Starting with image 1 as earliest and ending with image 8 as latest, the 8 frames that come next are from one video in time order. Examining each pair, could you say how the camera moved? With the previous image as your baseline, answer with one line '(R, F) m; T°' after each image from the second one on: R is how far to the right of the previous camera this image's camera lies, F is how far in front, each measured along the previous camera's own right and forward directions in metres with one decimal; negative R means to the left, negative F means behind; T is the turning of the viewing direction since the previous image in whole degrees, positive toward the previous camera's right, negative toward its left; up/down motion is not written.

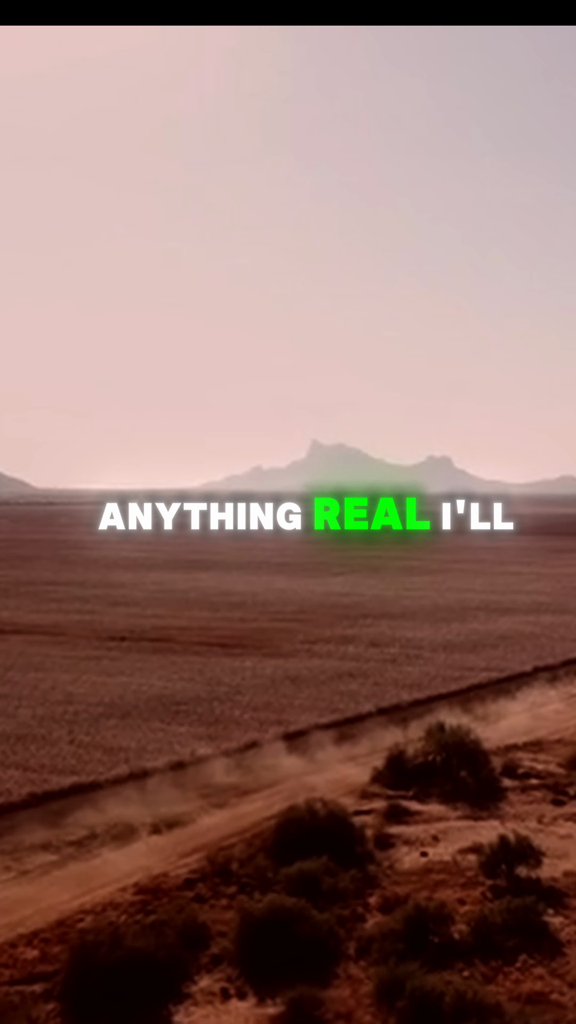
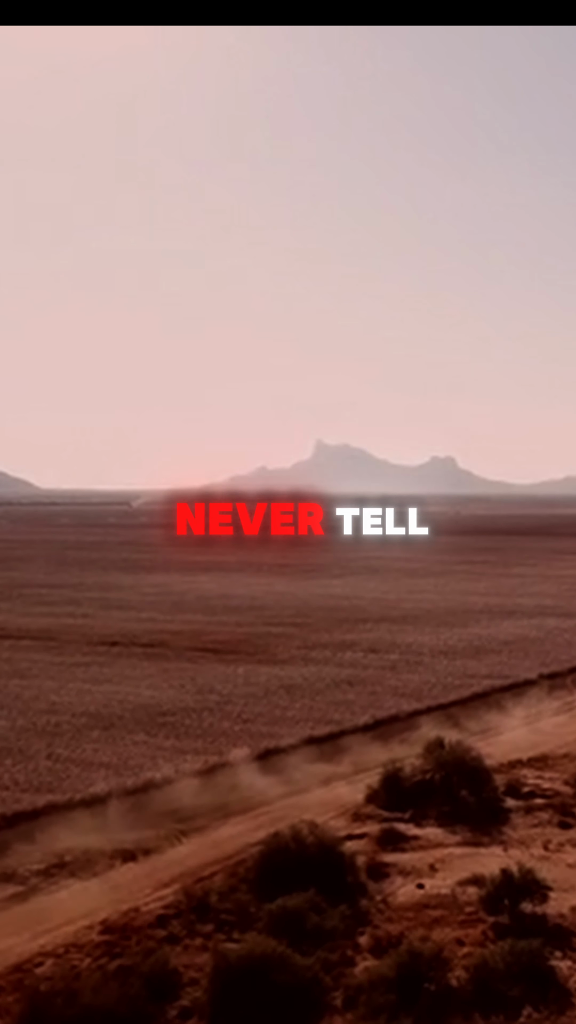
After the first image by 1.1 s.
(+0.2, +1.1) m; 0°
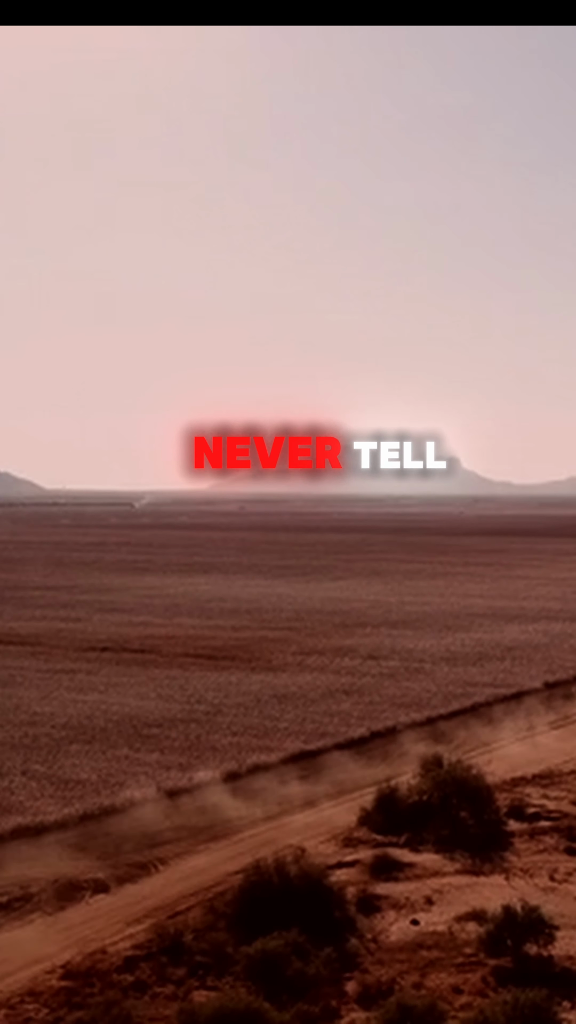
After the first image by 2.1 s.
(+0.2, +1.1) m; 0°
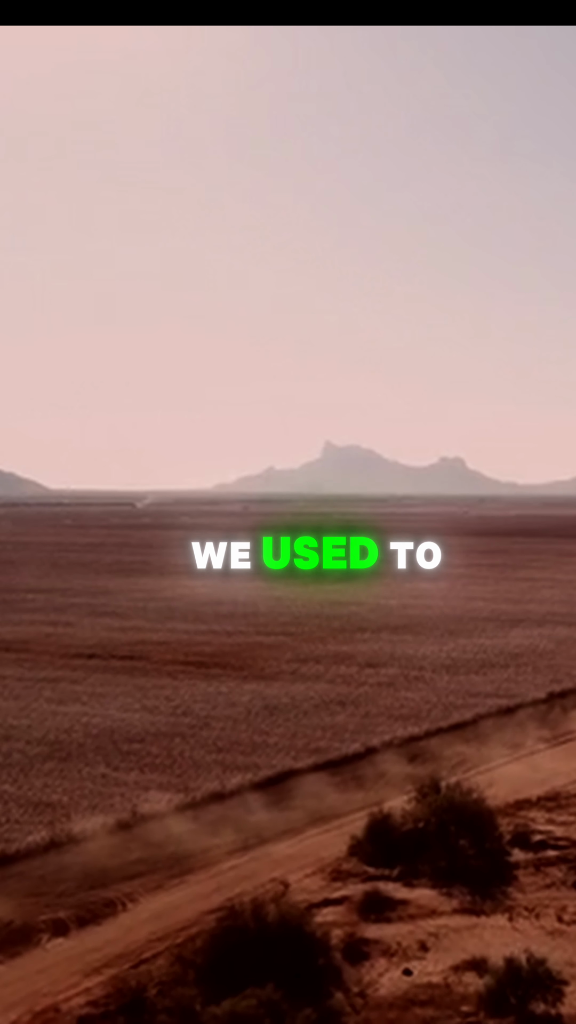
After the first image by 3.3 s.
(+0.3, +1.2) m; 0°
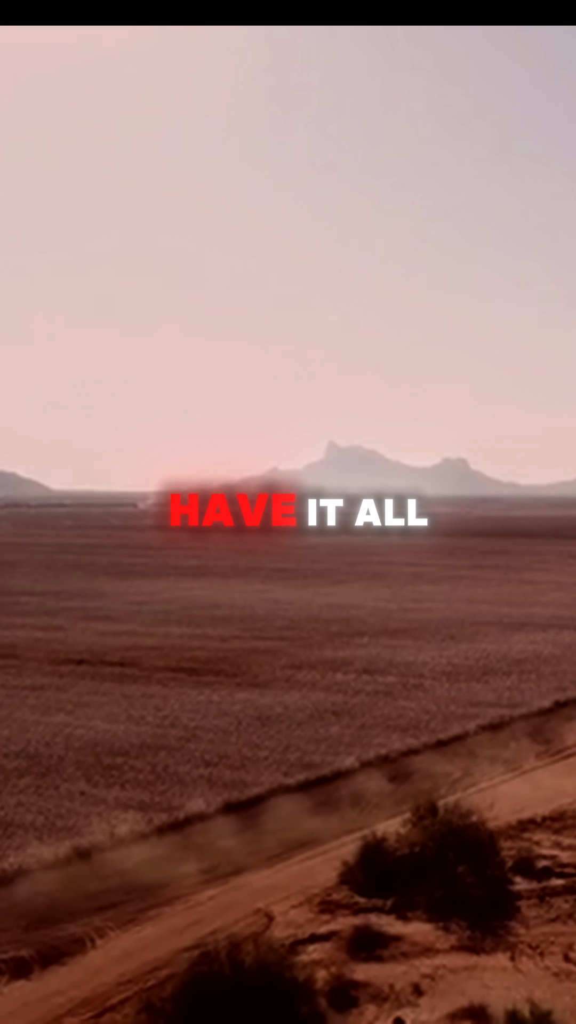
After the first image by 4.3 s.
(+0.2, +1.0) m; 0°
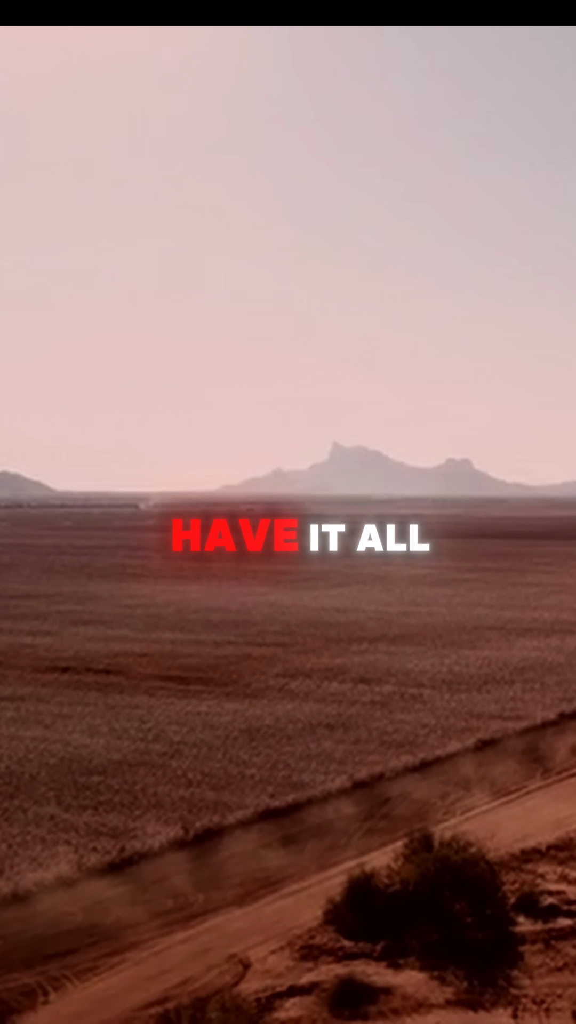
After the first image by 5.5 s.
(+0.3, +1.2) m; 0°
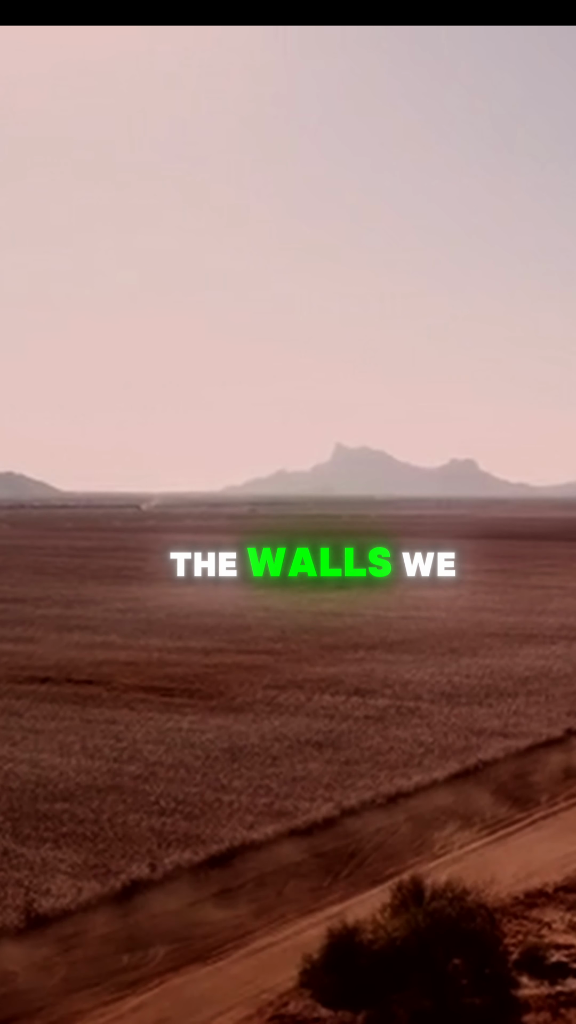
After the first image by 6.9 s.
(+0.3, +1.5) m; 0°
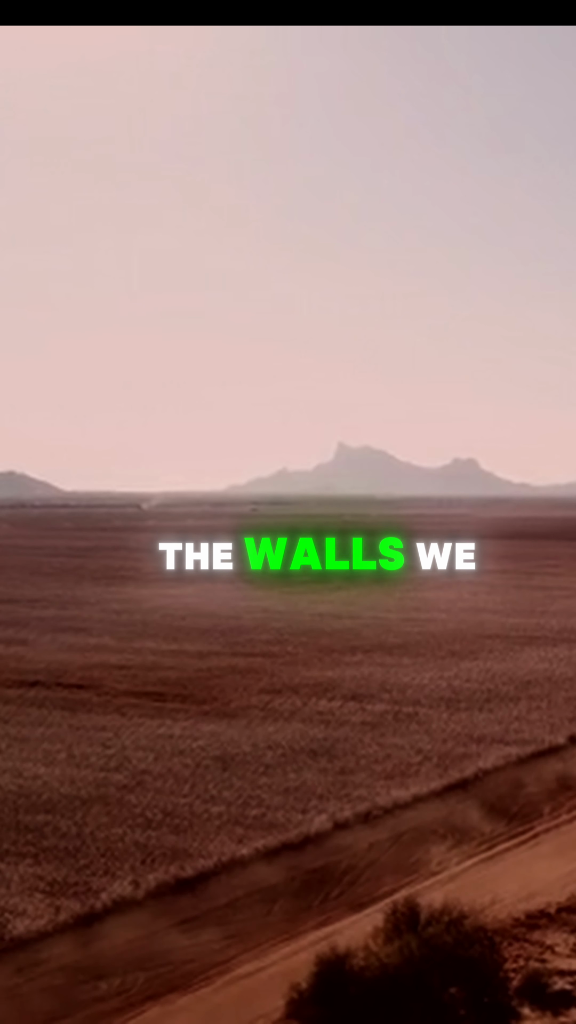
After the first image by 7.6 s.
(+0.1, +0.6) m; 0°
